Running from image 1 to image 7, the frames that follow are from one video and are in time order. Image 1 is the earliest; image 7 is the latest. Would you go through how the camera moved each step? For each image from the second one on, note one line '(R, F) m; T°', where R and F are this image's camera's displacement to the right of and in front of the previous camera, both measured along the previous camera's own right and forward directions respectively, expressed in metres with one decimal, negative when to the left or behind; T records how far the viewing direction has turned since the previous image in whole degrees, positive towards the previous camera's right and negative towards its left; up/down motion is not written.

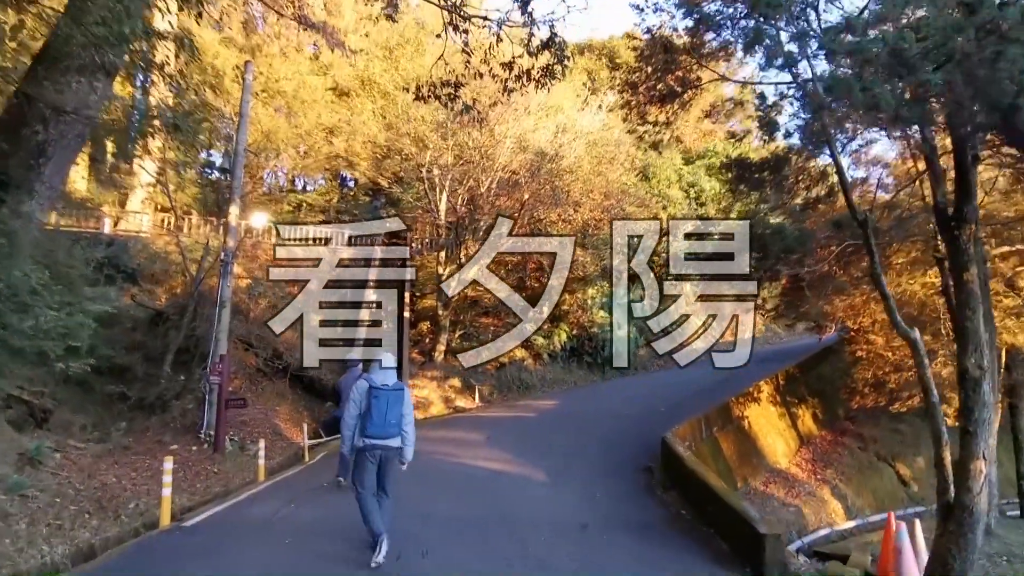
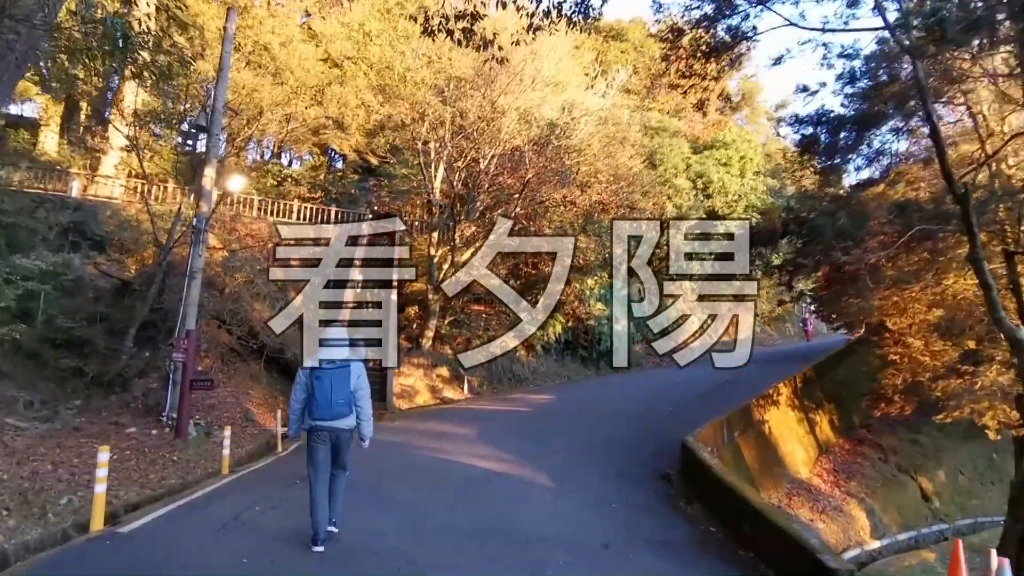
(-0.4, +1.4) m; +2°
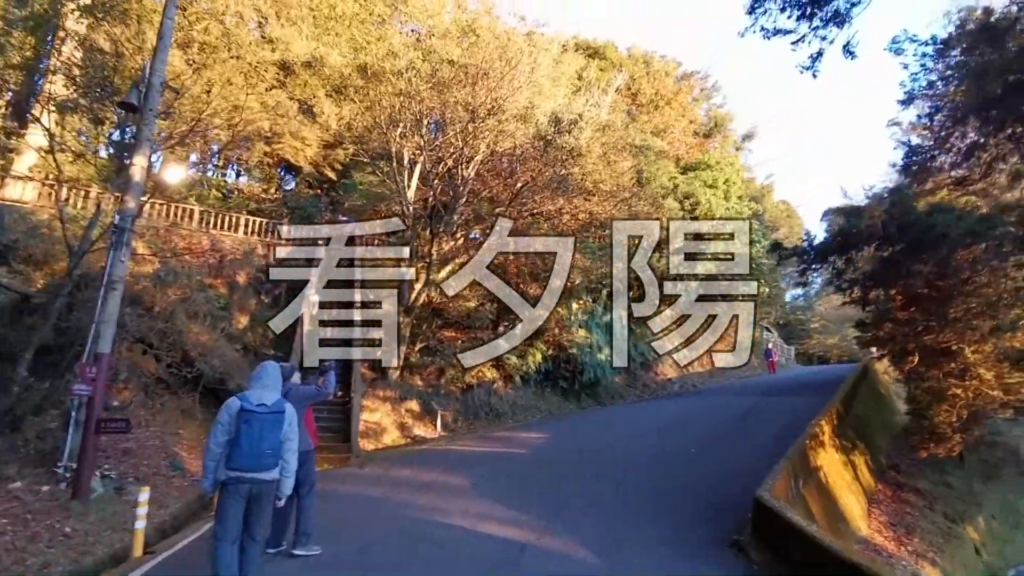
(-1.1, +2.3) m; +5°
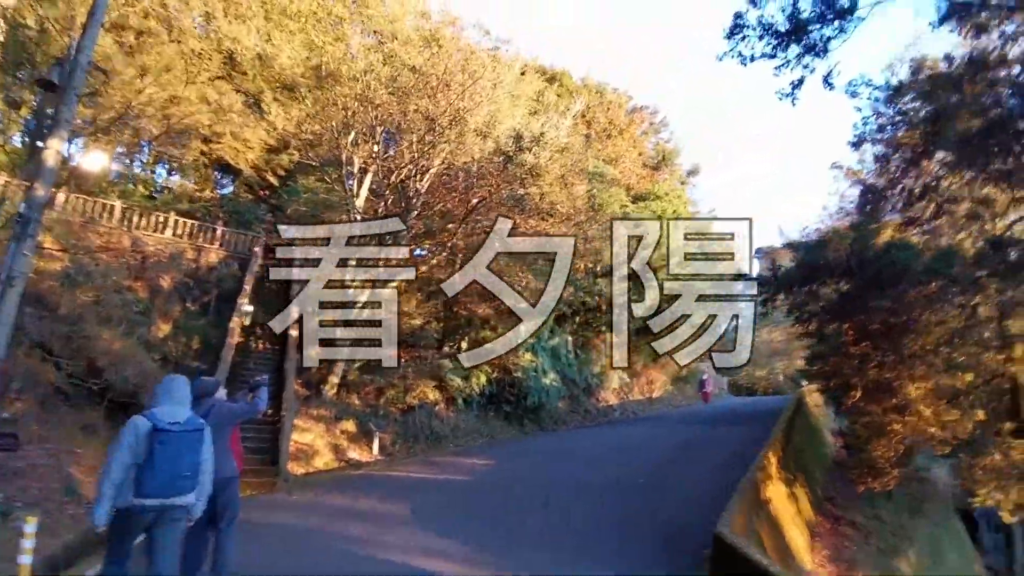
(-0.3, +0.5) m; +6°
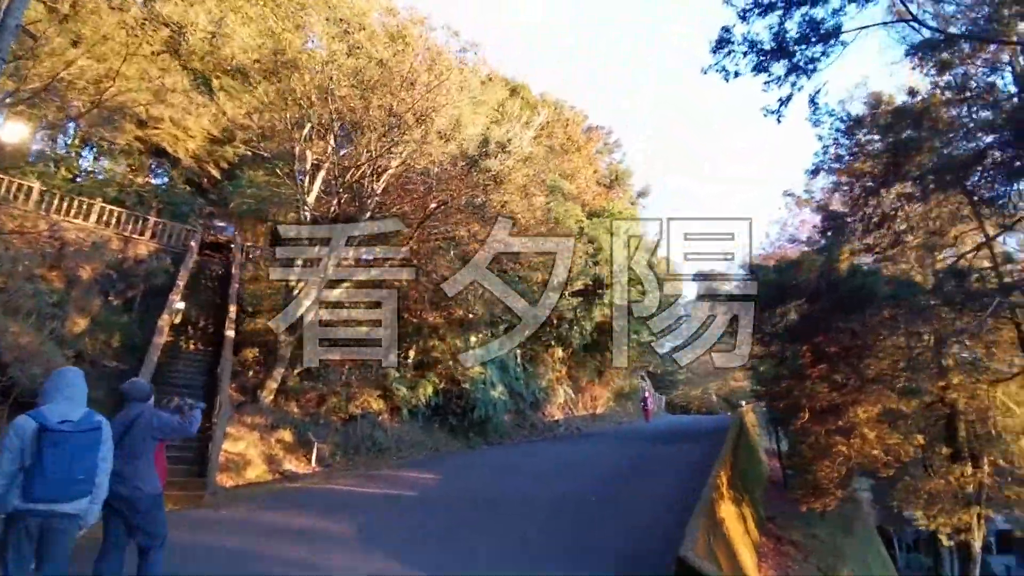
(-0.3, +0.4) m; +6°
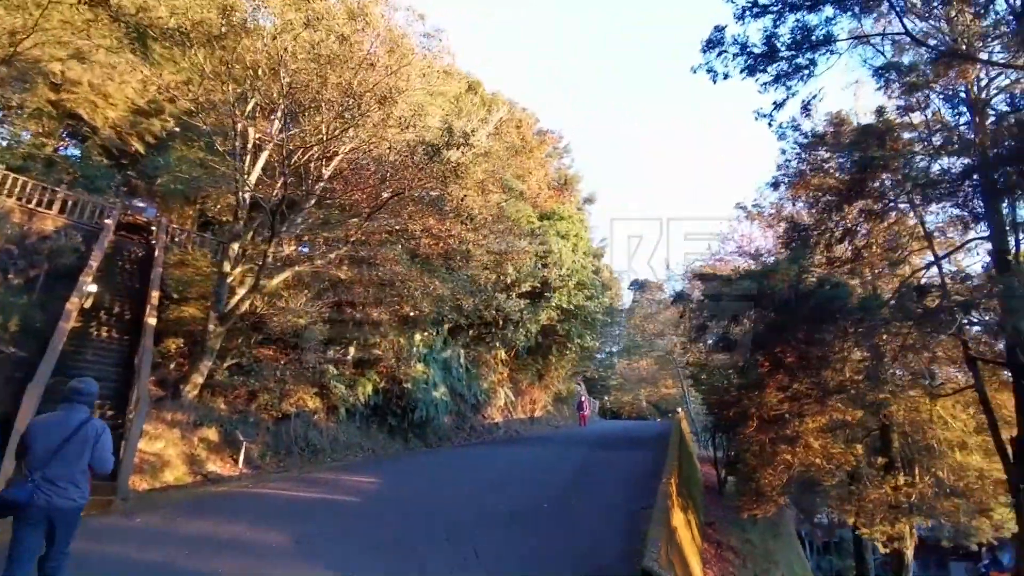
(-0.4, +0.5) m; +6°
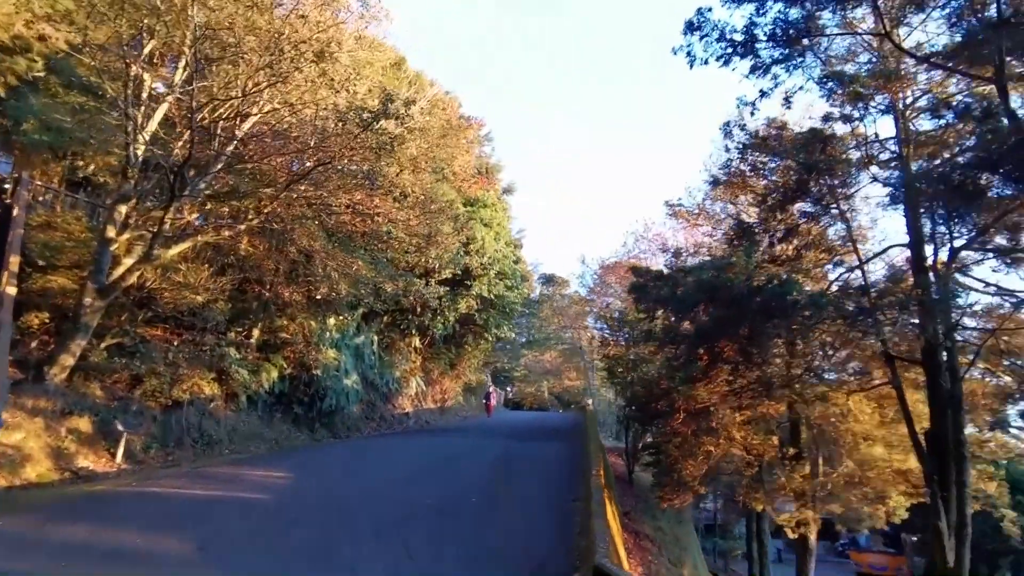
(-0.6, +0.6) m; +10°
